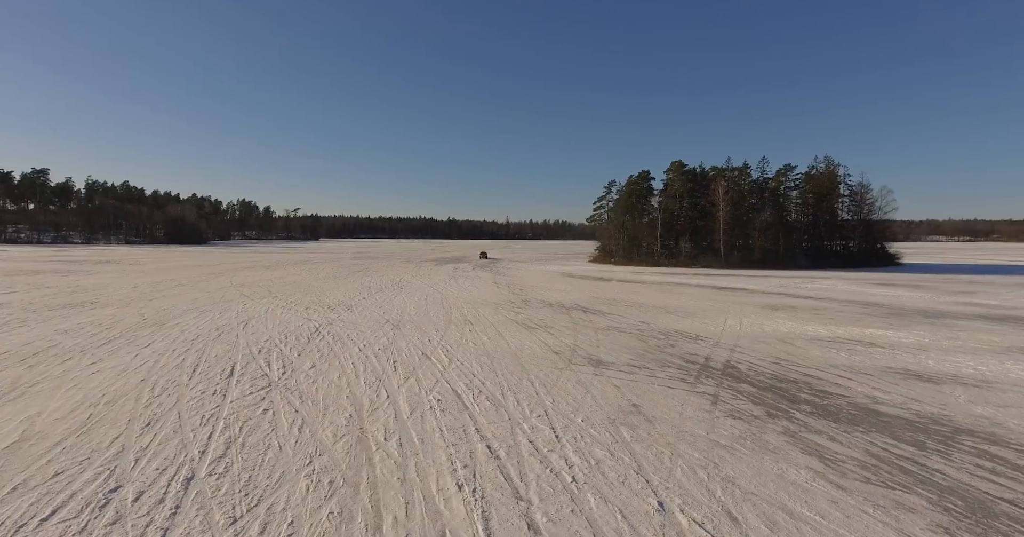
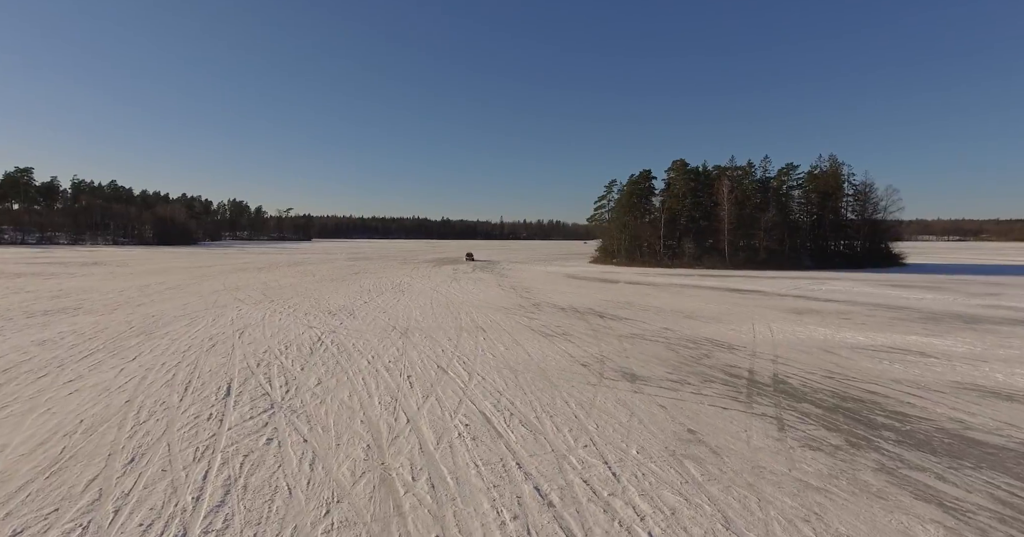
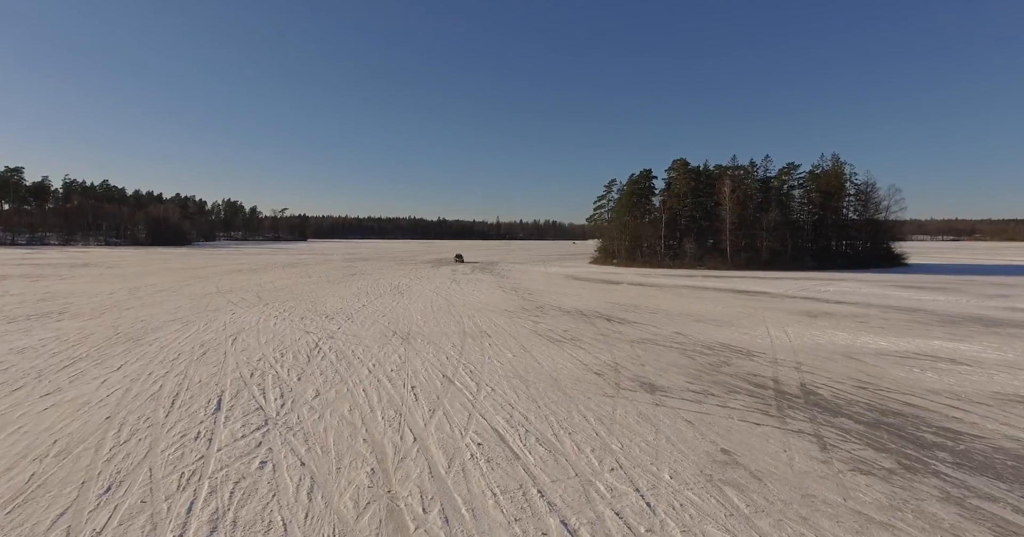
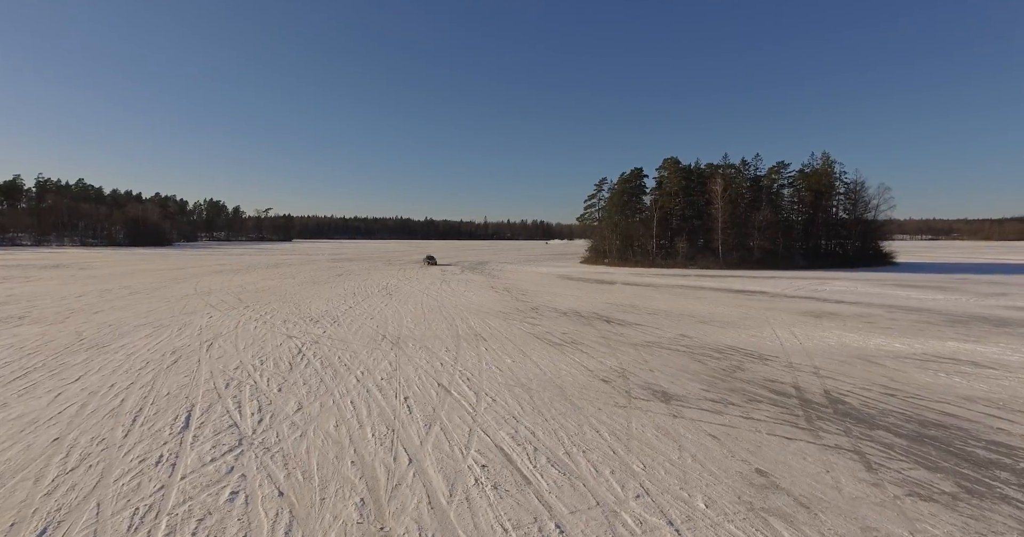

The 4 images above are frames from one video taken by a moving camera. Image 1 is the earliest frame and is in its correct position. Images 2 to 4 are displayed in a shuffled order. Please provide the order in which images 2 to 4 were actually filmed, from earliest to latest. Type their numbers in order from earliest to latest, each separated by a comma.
2, 3, 4
